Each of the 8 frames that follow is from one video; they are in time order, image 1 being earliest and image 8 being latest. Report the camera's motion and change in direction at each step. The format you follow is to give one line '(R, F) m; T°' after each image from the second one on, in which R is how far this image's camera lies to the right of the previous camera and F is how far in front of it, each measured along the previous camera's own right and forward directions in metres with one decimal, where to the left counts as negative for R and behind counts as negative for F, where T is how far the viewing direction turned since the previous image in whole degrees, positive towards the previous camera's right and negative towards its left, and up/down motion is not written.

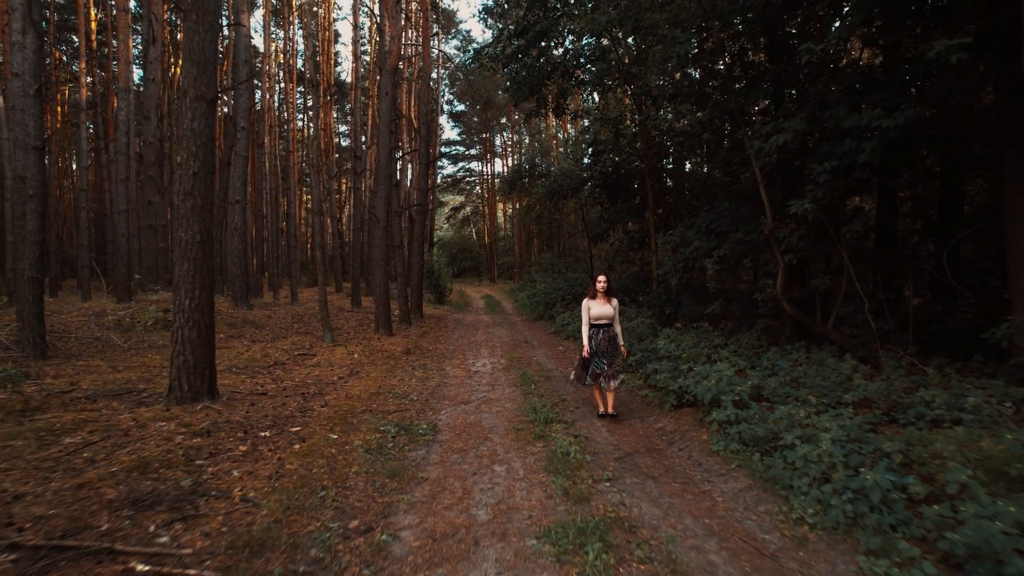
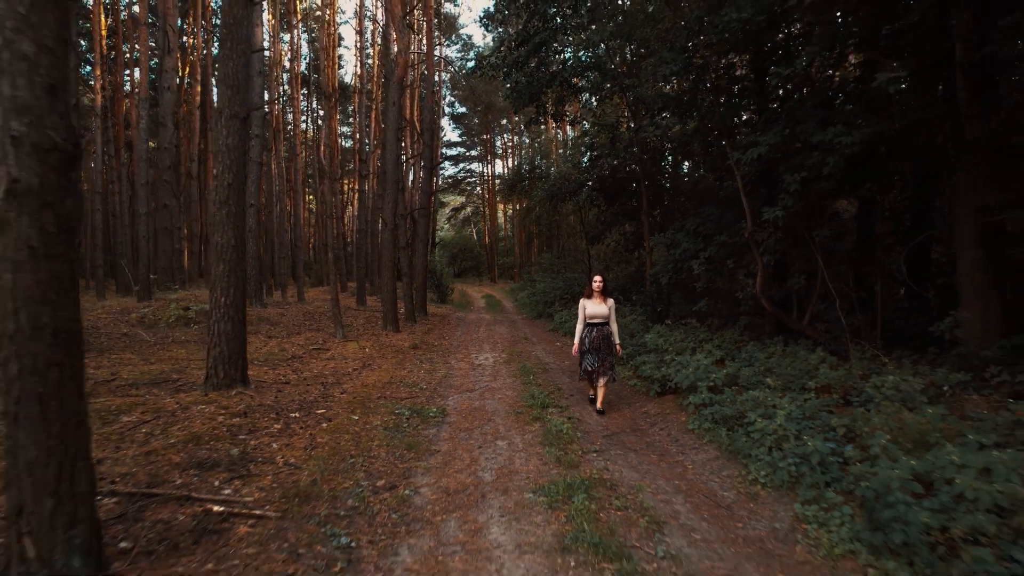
(0.0, -0.8) m; 0°
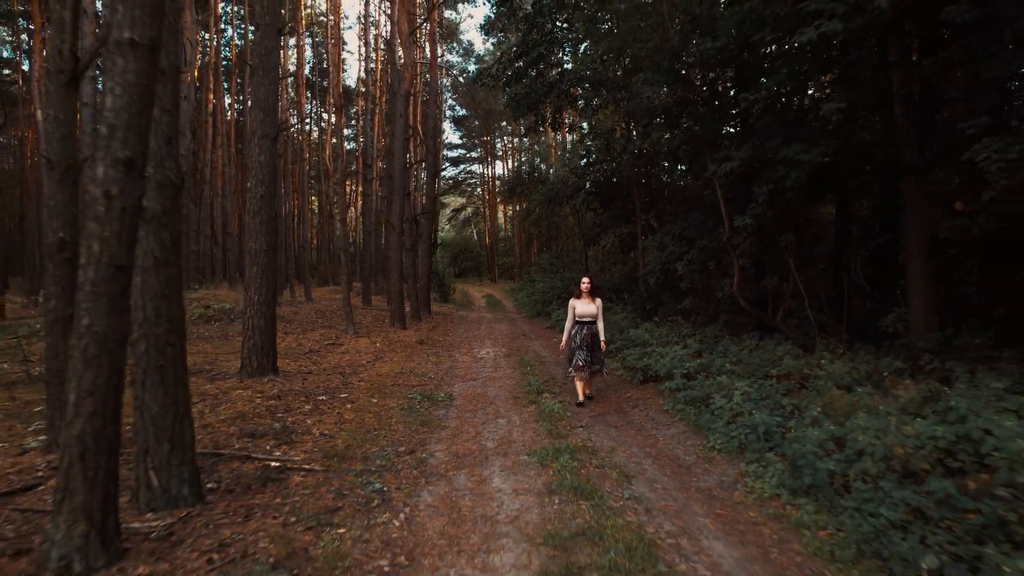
(0.0, -1.0) m; 0°
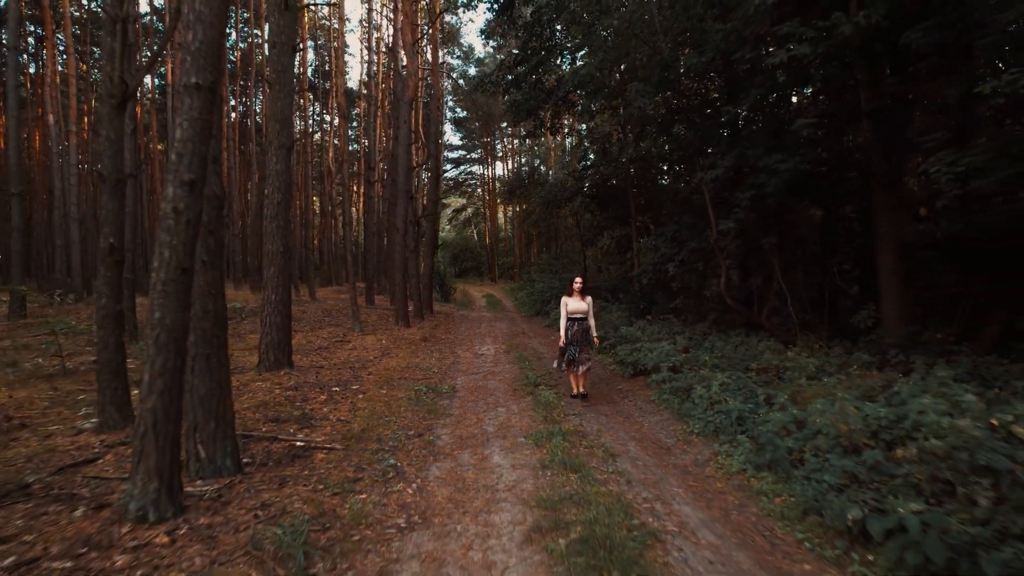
(0.0, -0.7) m; 0°
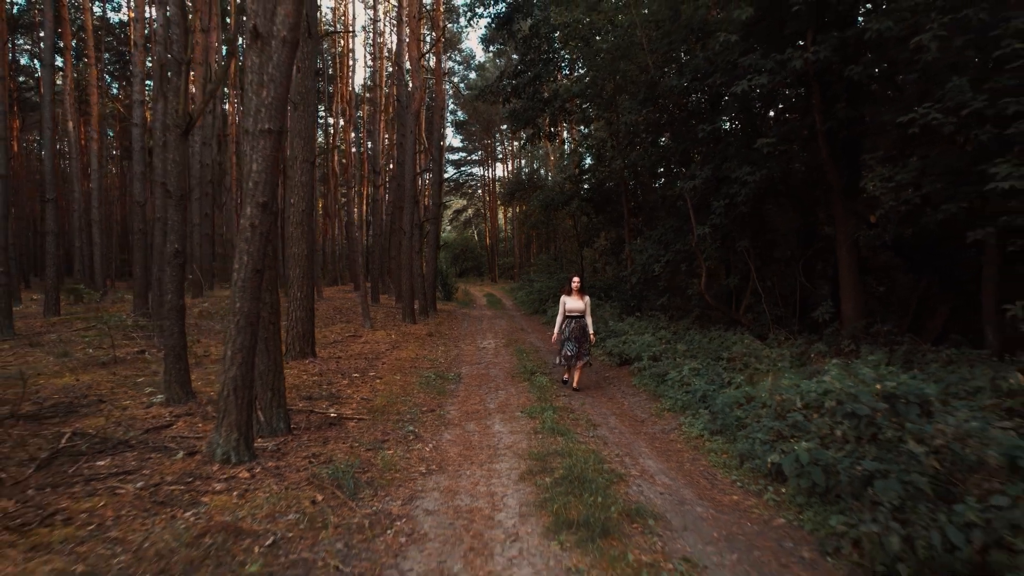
(0.0, -1.1) m; 0°
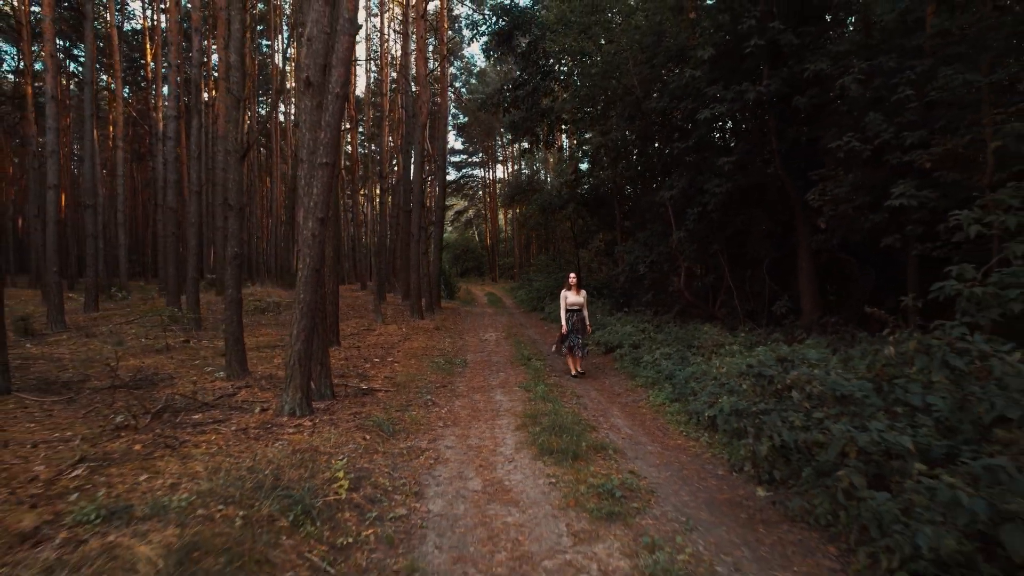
(0.0, -1.5) m; 0°
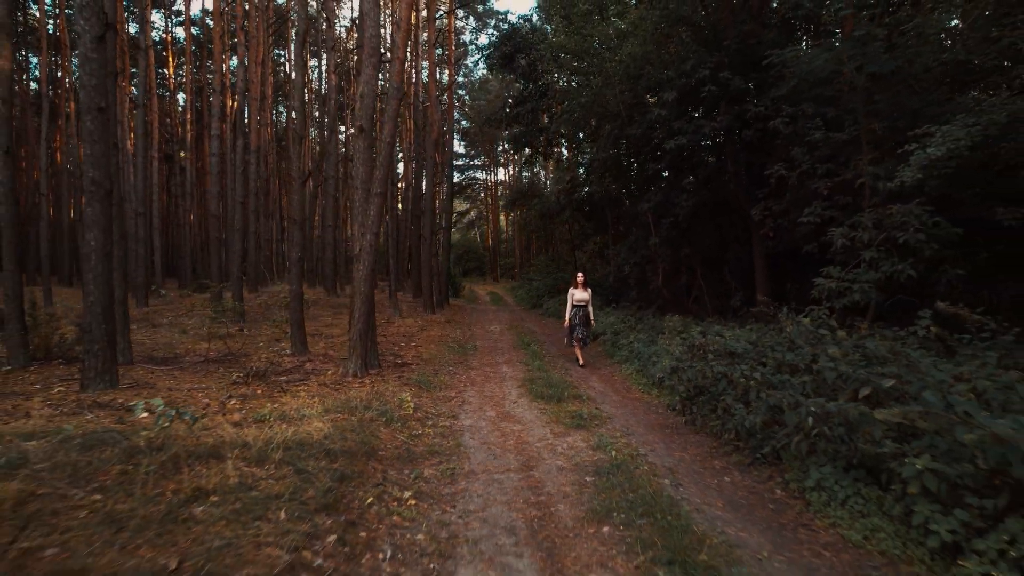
(0.0, -2.3) m; 0°
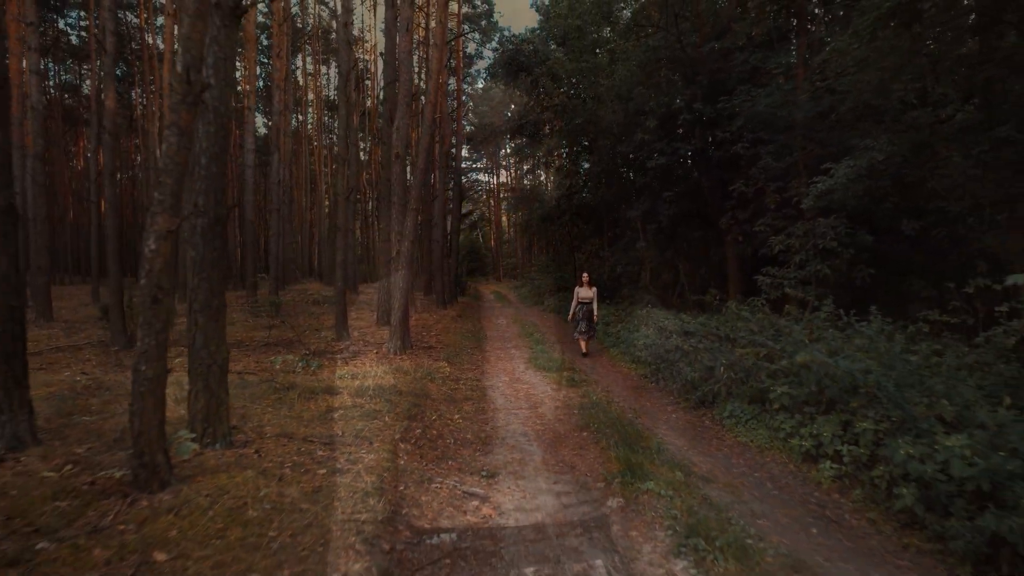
(-0.1, -2.2) m; 0°
